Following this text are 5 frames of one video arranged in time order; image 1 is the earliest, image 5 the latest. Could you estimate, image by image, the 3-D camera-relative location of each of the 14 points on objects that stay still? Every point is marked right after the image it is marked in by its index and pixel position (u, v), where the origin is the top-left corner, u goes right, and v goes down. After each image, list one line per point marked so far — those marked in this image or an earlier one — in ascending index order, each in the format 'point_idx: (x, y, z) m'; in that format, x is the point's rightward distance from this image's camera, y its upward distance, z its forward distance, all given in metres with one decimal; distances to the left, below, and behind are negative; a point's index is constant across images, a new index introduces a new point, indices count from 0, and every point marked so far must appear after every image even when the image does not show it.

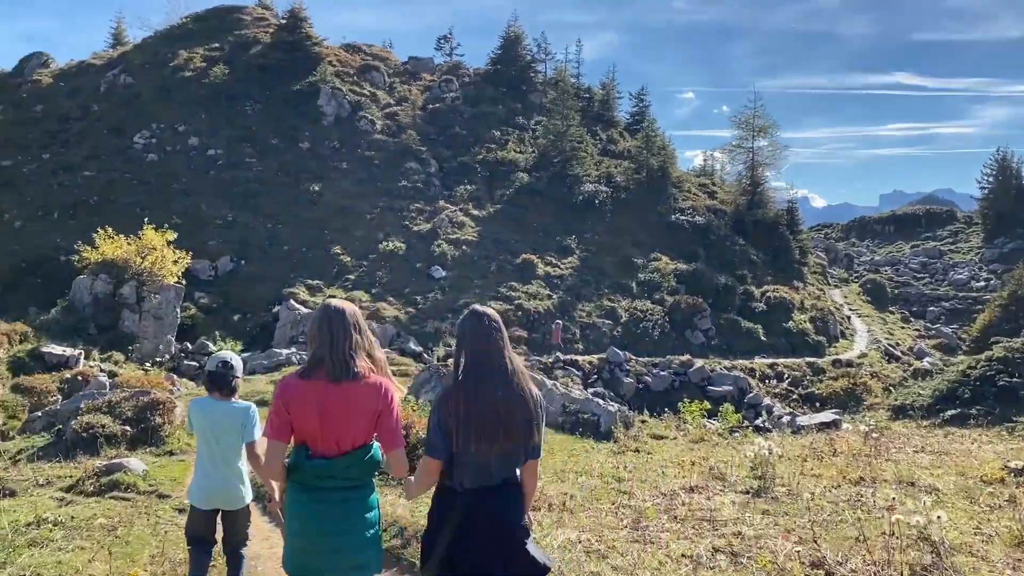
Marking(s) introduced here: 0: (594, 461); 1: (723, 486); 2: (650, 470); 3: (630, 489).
0: (+1.2, -2.6, +12.8) m
1: (+2.7, -2.5, +11.0) m
2: (+1.9, -2.6, +12.4) m
3: (+1.4, -2.4, +10.5) m
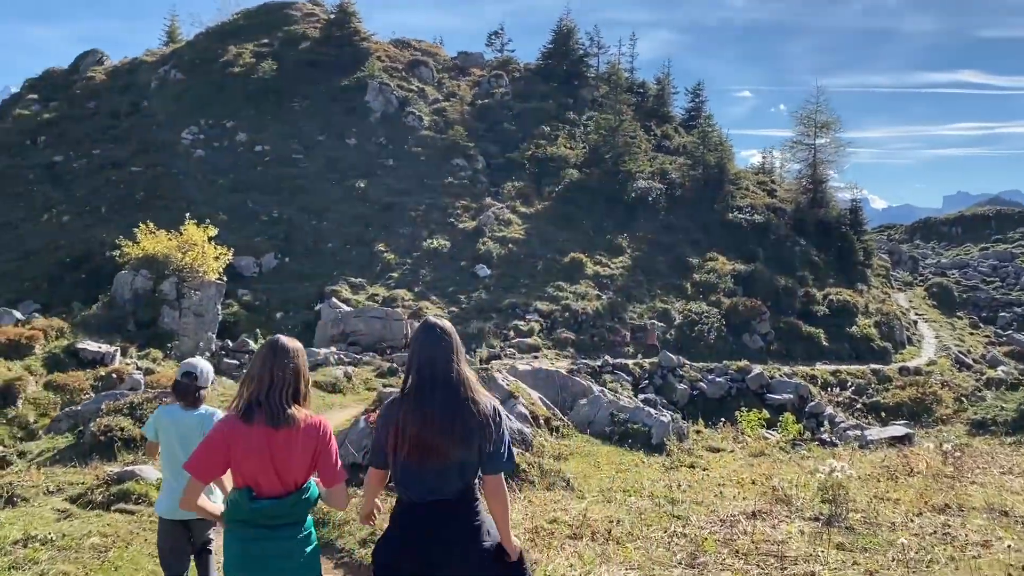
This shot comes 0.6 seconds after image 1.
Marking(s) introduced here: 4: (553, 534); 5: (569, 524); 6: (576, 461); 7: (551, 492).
0: (+1.8, -2.6, +11.7) m
1: (+3.1, -2.5, +9.8) m
2: (+2.5, -2.6, +11.2) m
3: (+1.9, -2.4, +9.4) m
4: (+0.4, -2.3, +8.1) m
5: (+0.6, -2.3, +8.5) m
6: (+0.9, -2.5, +12.7) m
7: (+0.5, -2.4, +10.0) m
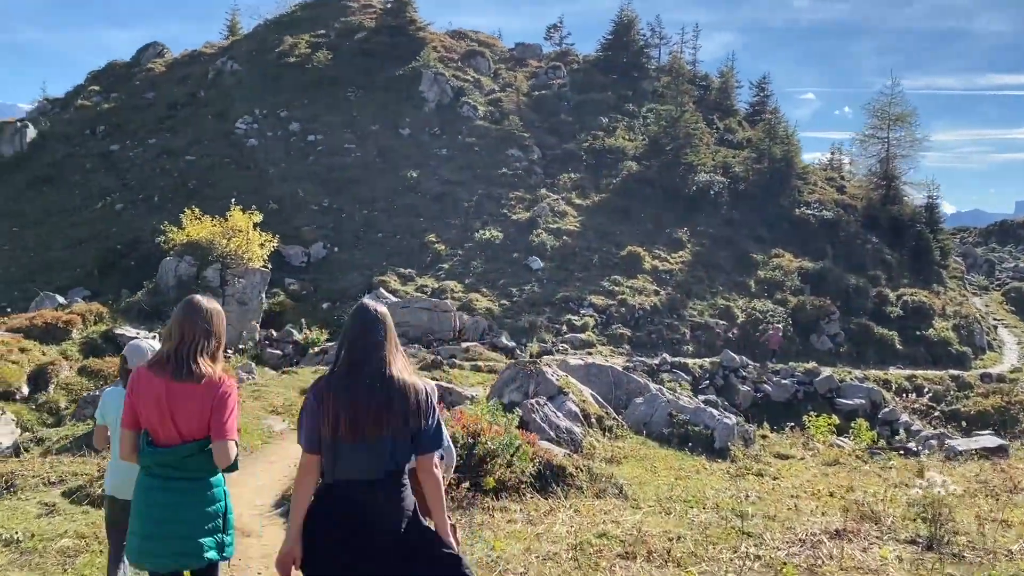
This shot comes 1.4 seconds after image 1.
0: (+2.3, -2.4, +10.4) m
1: (+3.6, -2.4, +8.5) m
2: (+3.0, -2.4, +9.9) m
3: (+2.3, -2.3, +8.1) m
4: (+0.7, -2.1, +7.0) m
5: (+0.9, -2.1, +7.3) m
6: (+1.6, -2.4, +11.4) m
7: (+0.9, -2.2, +8.8) m
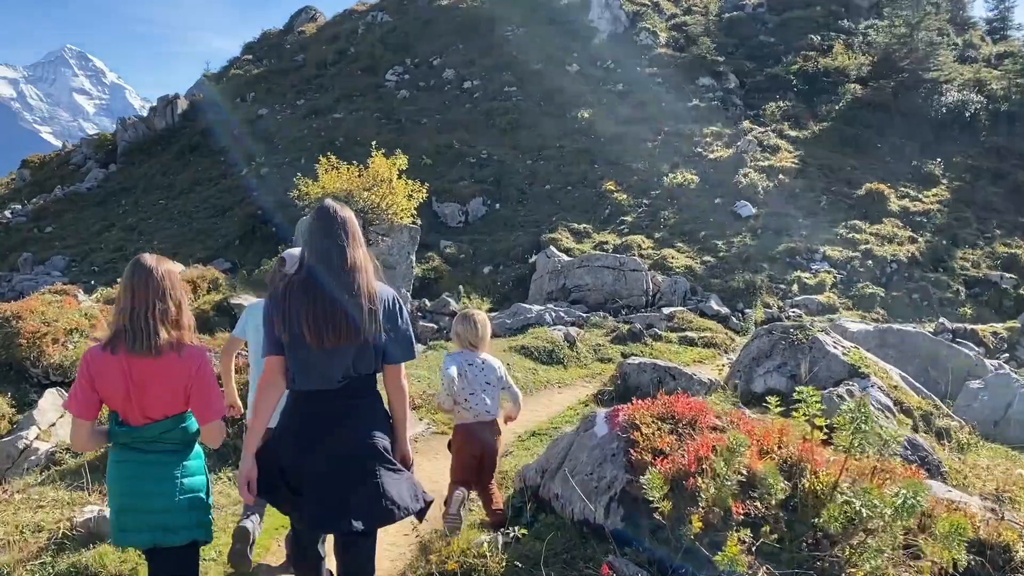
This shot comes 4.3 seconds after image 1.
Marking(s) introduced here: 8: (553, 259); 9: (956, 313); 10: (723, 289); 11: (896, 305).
0: (+4.3, -1.6, +4.8) m
1: (+5.1, -1.6, +2.7) m
2: (+4.8, -1.6, +4.2) m
3: (+3.8, -1.5, +2.6) m
4: (+2.0, -1.5, +1.7) m
5: (+2.3, -1.5, +2.0) m
6: (+3.7, -1.6, +6.0) m
7: (+2.6, -1.4, +3.5) m
8: (+0.9, +0.6, +18.5) m
9: (+9.3, -0.5, +18.2) m
10: (+4.4, 0.0, +18.2) m
11: (+8.1, -0.3, +18.2) m
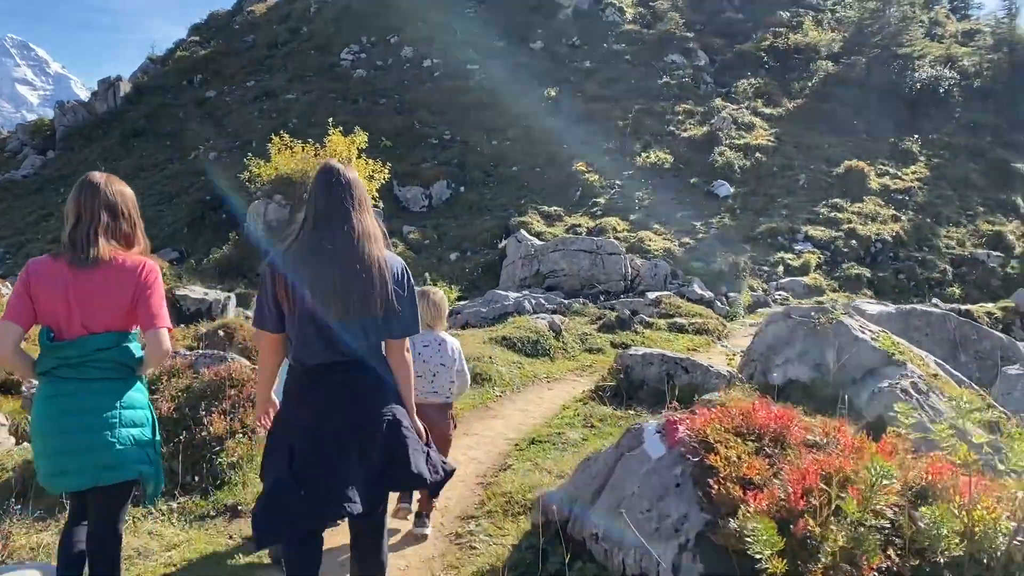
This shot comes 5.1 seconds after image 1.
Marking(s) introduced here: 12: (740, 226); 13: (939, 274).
0: (+4.4, -1.4, +3.9) m
1: (+5.3, -1.4, +1.8) m
2: (+5.0, -1.5, +3.3) m
3: (+4.0, -1.4, +1.6) m
4: (+2.3, -1.4, +0.7) m
5: (+2.5, -1.4, +1.0) m
6: (+3.8, -1.4, +5.0) m
7: (+2.7, -1.3, +2.5) m
8: (+0.3, +0.9, +17.4) m
9: (+8.8, -0.1, +17.5) m
10: (+3.8, +0.3, +17.2) m
11: (+7.5, +0.1, +17.4) m
12: (+5.1, +1.4, +19.2) m
13: (+8.9, +0.3, +17.9) m
